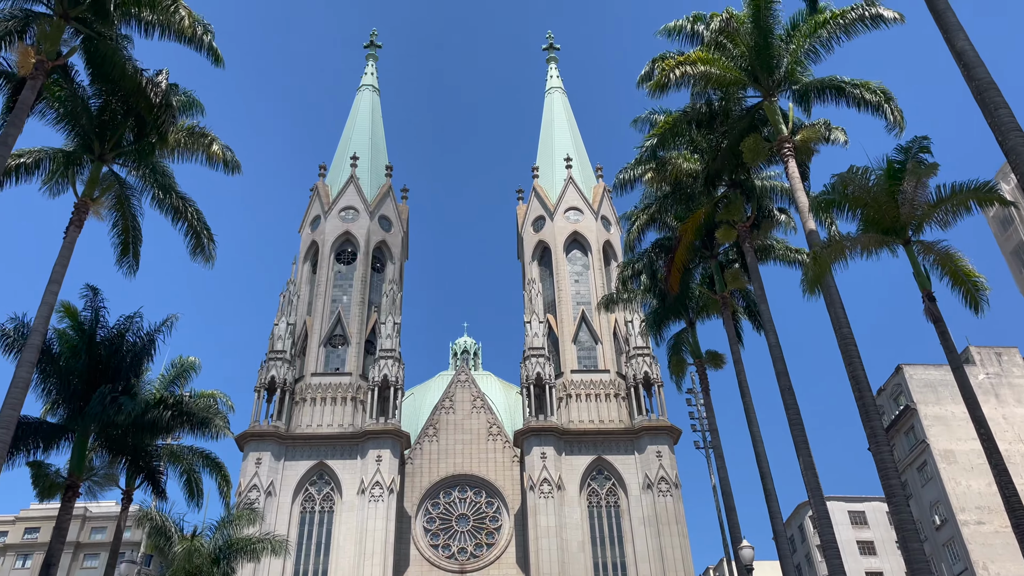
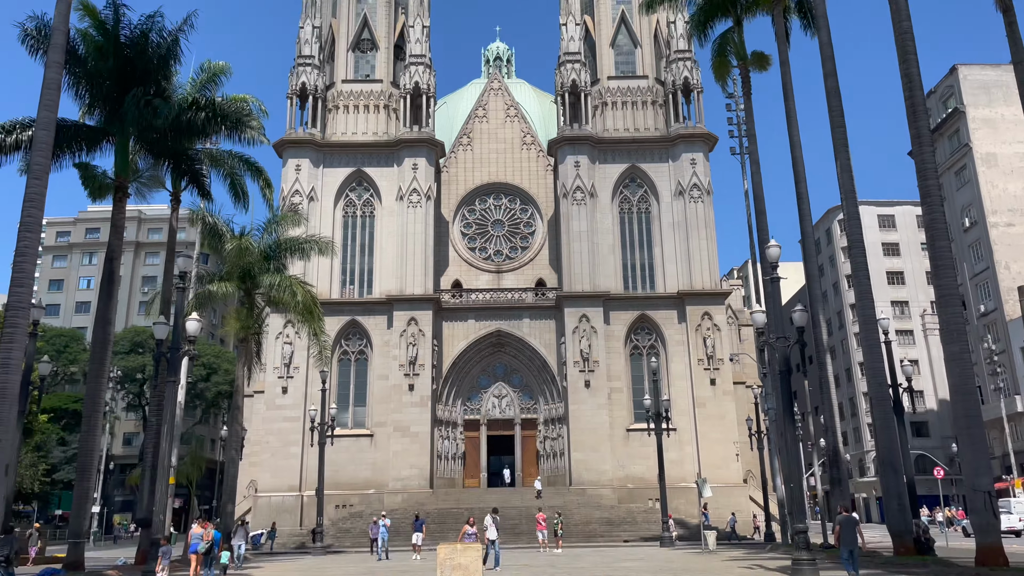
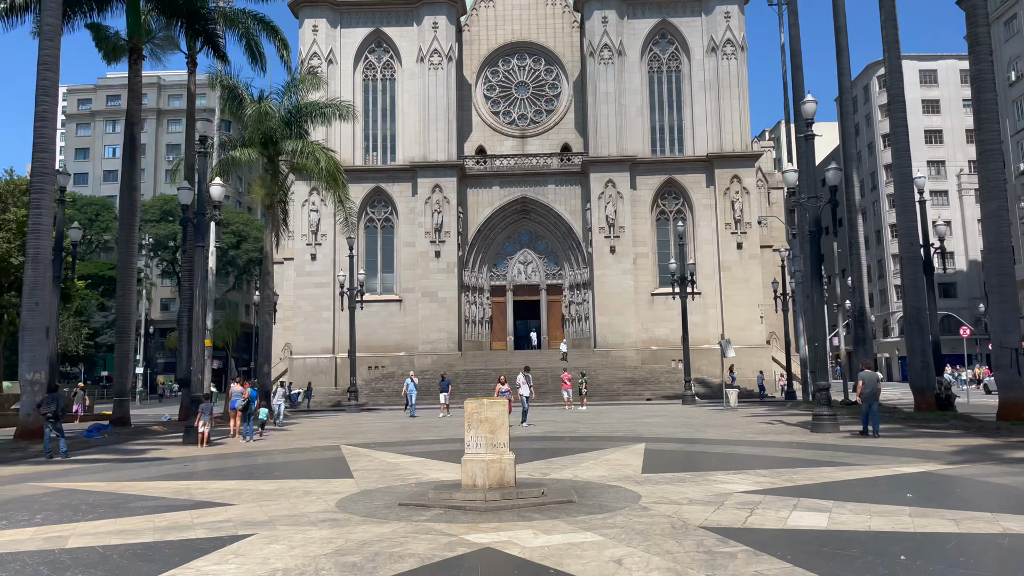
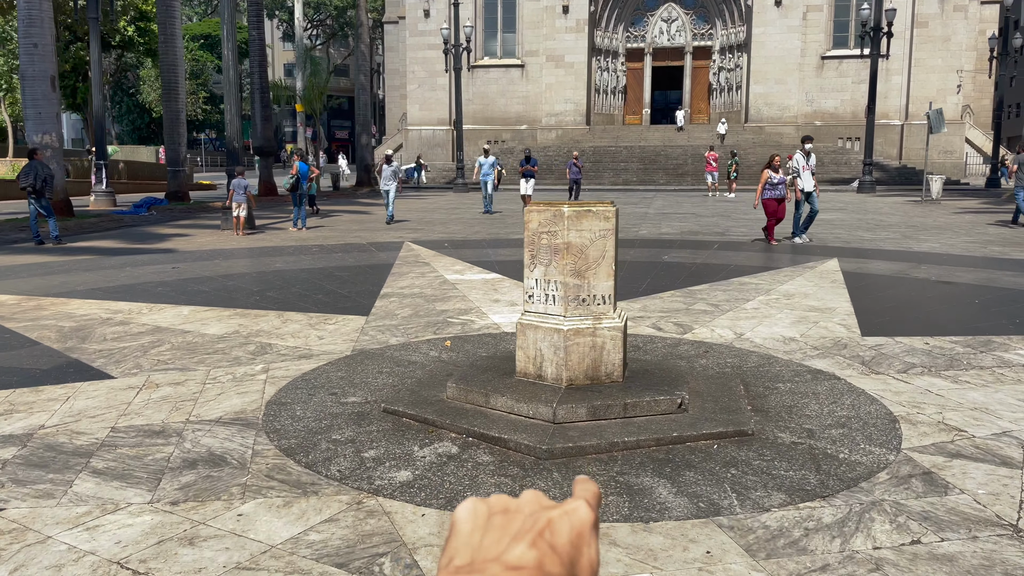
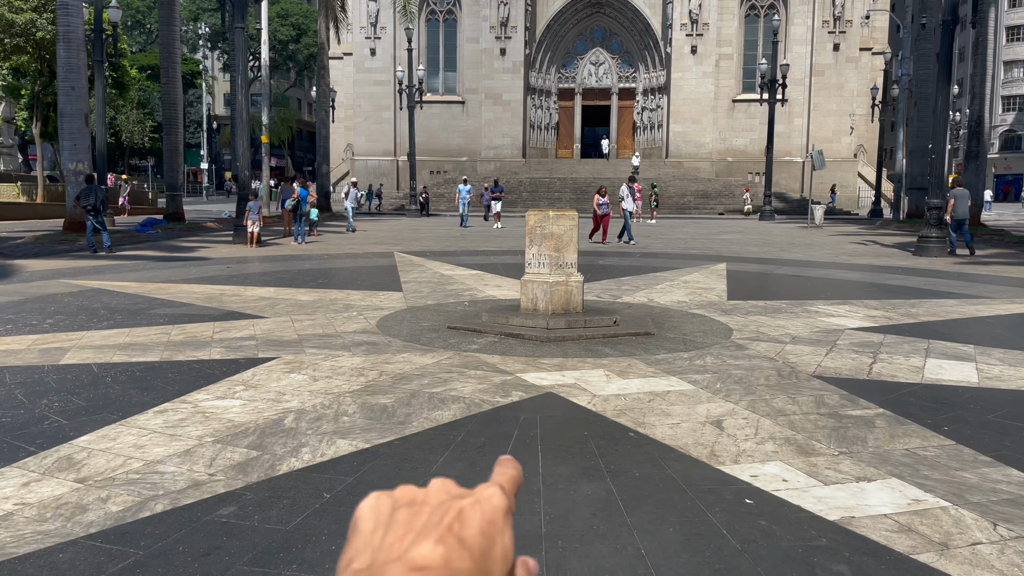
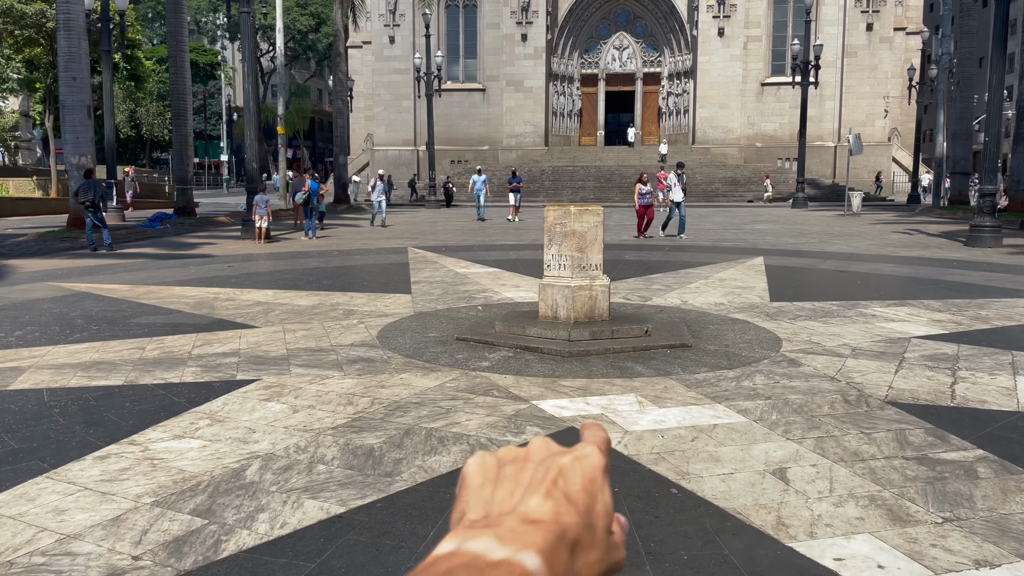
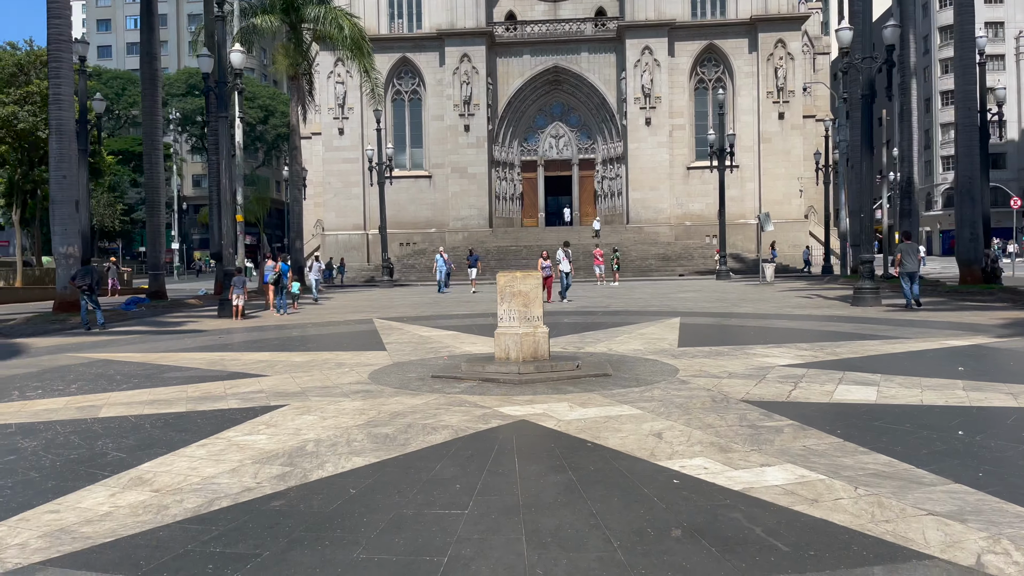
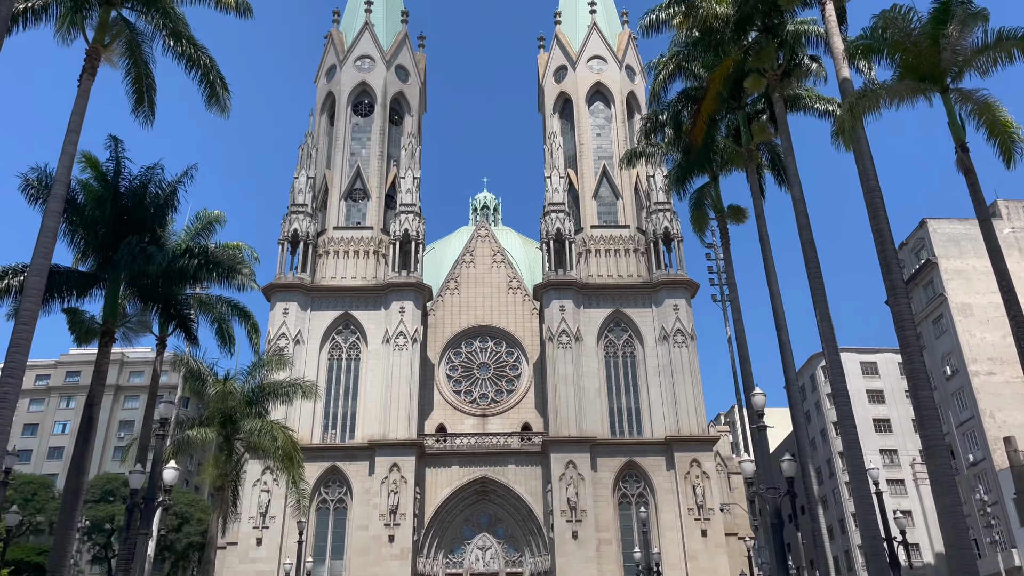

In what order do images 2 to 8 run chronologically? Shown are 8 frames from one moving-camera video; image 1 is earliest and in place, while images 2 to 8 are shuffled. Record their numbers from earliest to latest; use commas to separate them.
8, 2, 3, 7, 5, 6, 4
